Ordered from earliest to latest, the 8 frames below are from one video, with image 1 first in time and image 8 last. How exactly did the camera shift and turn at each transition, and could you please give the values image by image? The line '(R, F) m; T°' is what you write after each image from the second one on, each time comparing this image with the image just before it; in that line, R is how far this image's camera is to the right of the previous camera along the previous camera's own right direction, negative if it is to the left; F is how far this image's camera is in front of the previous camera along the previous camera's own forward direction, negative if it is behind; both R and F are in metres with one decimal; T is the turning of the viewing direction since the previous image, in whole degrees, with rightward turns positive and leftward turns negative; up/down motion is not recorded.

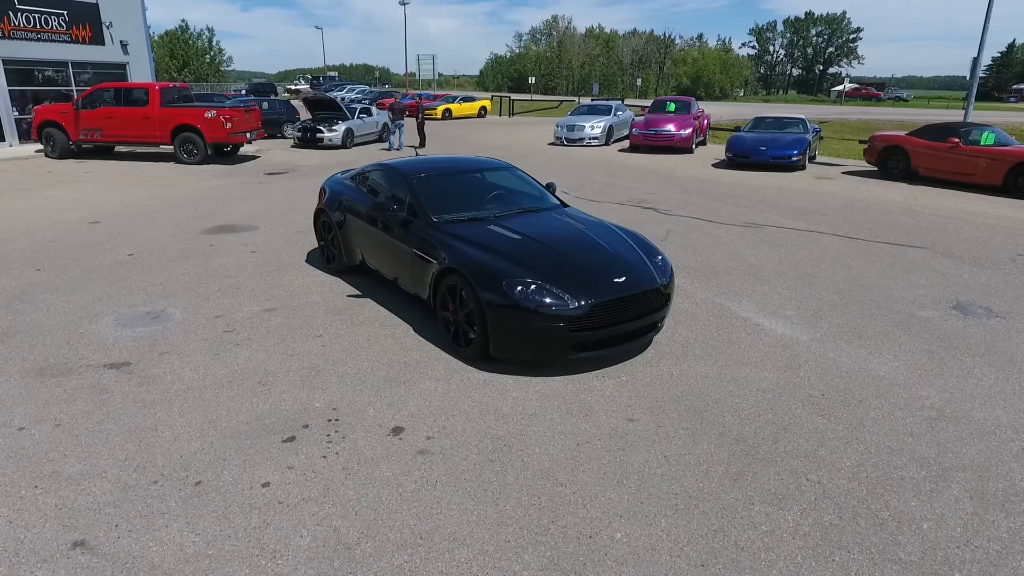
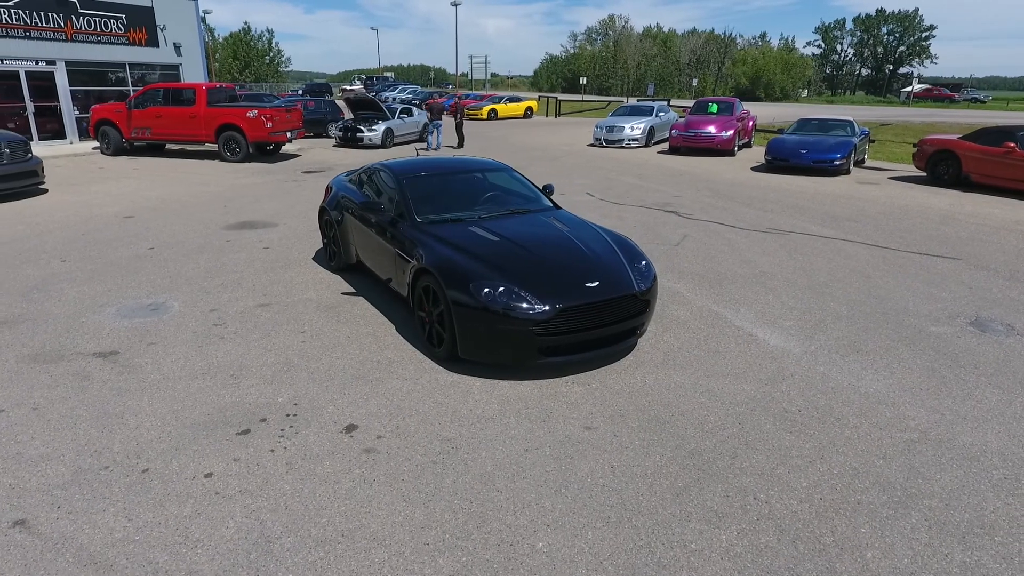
(+0.6, 0.0) m; -5°
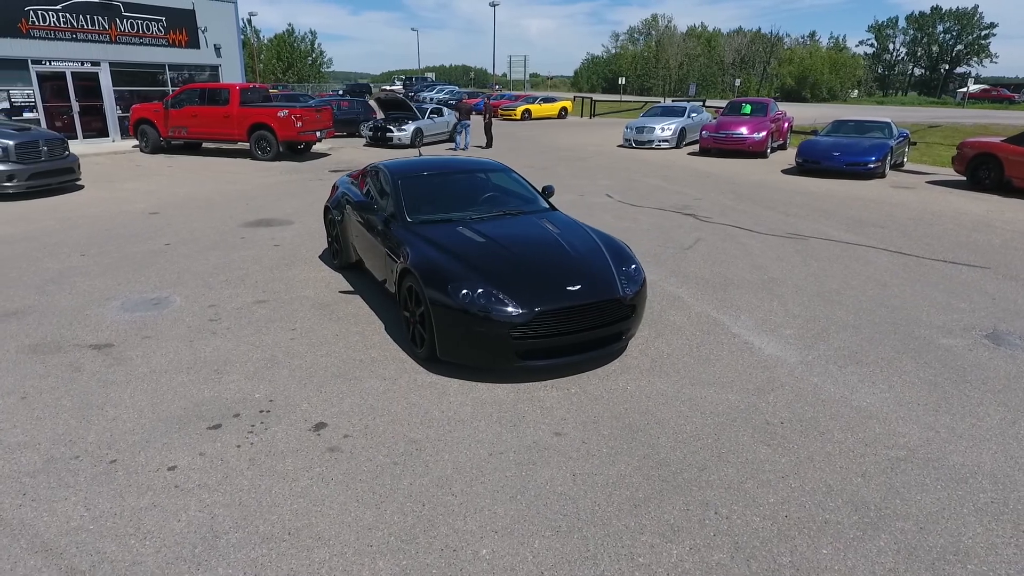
(+0.4, +0.1) m; -3°
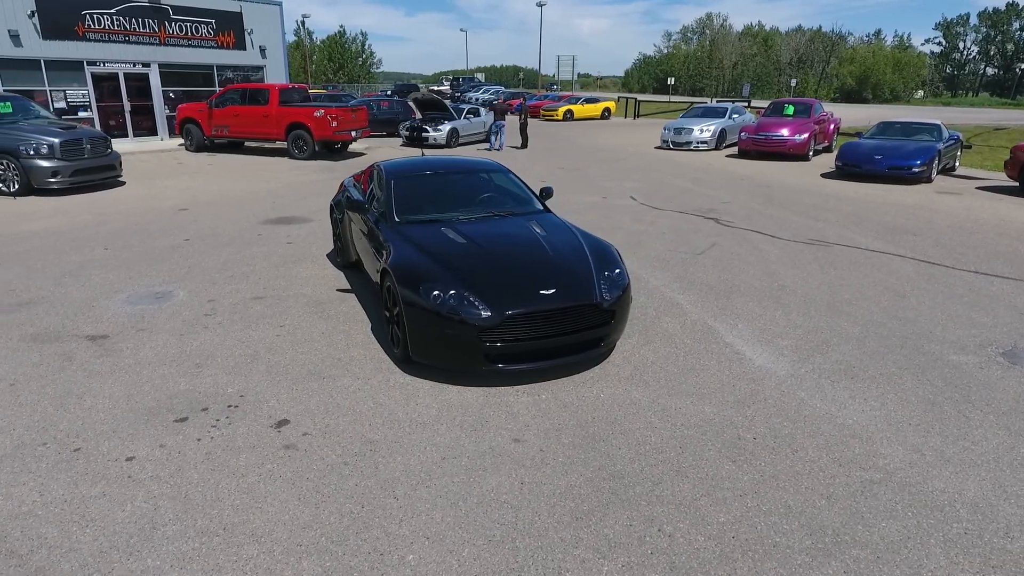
(+0.5, +0.1) m; -4°
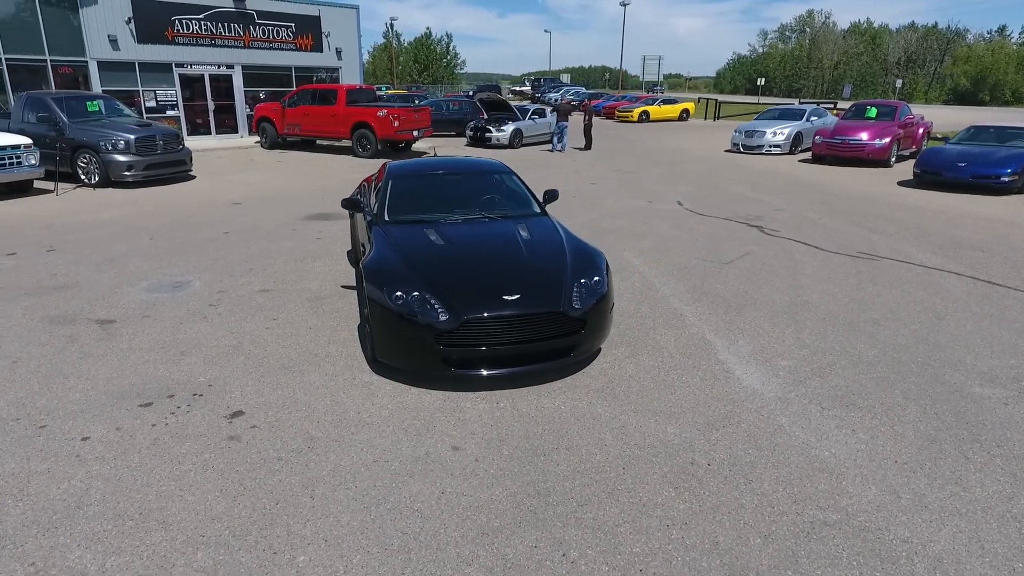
(+0.8, +0.1) m; -7°
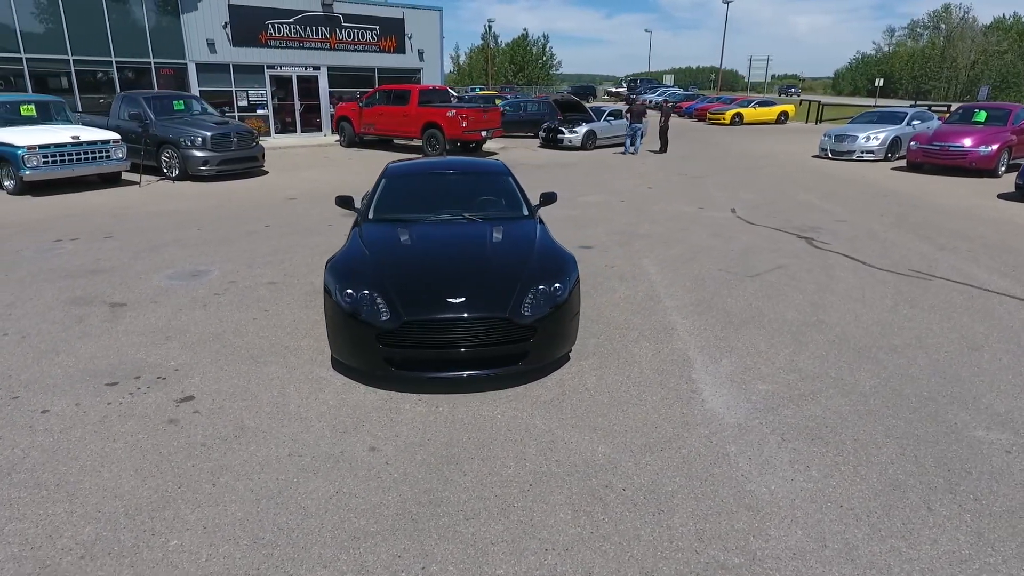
(+1.0, +0.2) m; -9°
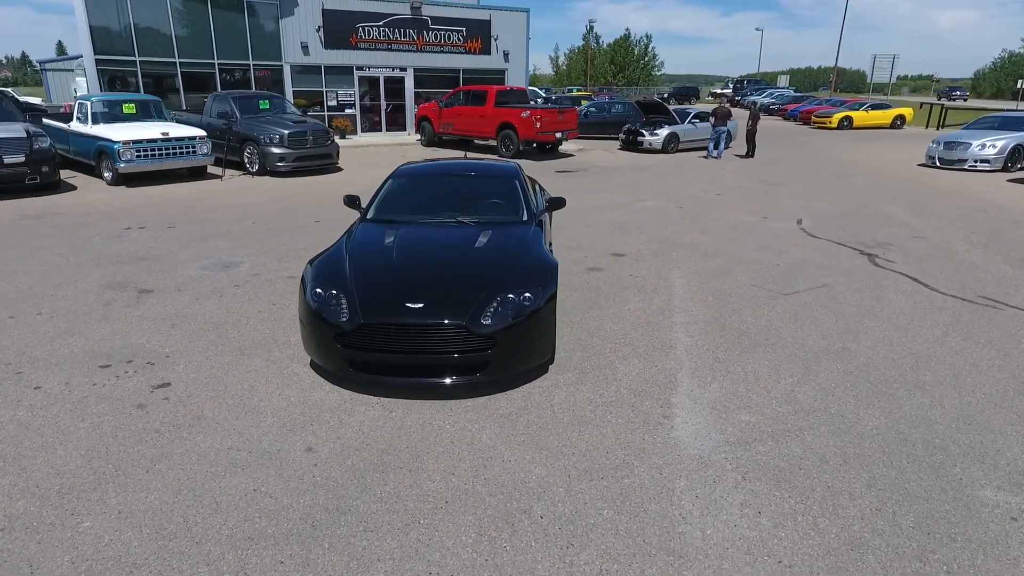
(+0.9, +0.2) m; -9°
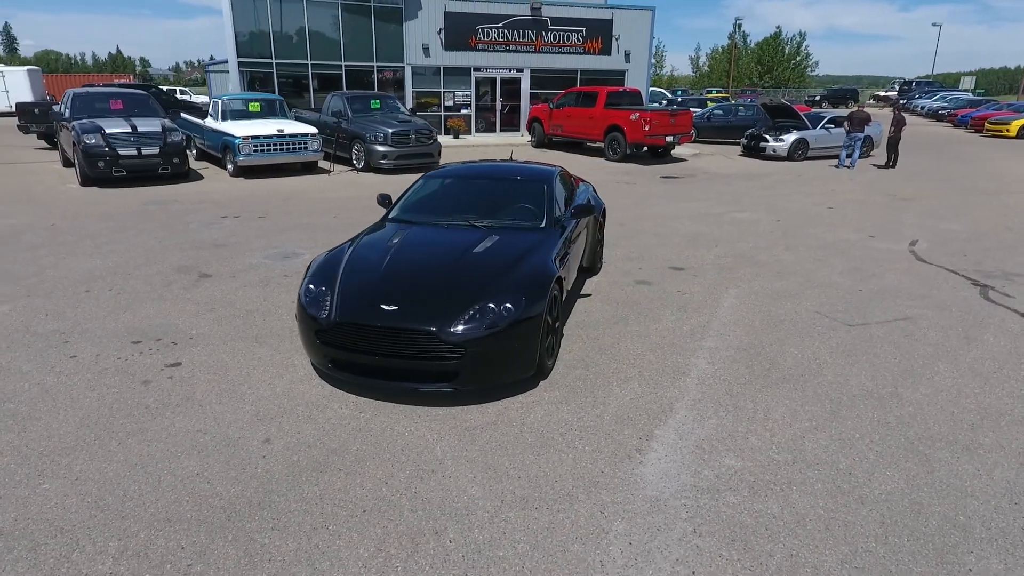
(+1.0, +0.3) m; -12°
